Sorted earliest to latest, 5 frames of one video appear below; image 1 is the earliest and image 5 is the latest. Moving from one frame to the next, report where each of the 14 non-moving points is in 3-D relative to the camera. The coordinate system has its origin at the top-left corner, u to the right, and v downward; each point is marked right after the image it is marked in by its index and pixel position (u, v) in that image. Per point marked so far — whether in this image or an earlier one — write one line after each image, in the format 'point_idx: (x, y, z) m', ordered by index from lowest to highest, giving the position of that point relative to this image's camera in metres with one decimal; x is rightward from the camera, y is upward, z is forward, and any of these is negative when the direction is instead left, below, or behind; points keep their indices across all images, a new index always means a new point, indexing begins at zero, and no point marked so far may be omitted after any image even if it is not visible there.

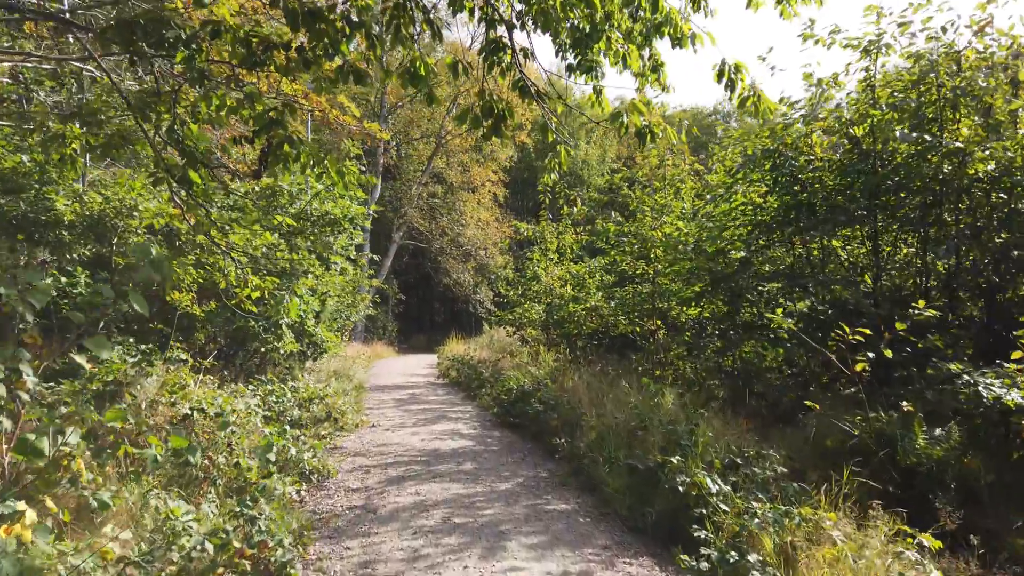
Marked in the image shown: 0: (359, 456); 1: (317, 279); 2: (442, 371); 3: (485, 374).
0: (-1.2, -1.3, +5.8) m
1: (-2.3, +0.1, +8.7) m
2: (-1.4, -1.7, +14.9) m
3: (-0.4, -1.2, +10.4) m
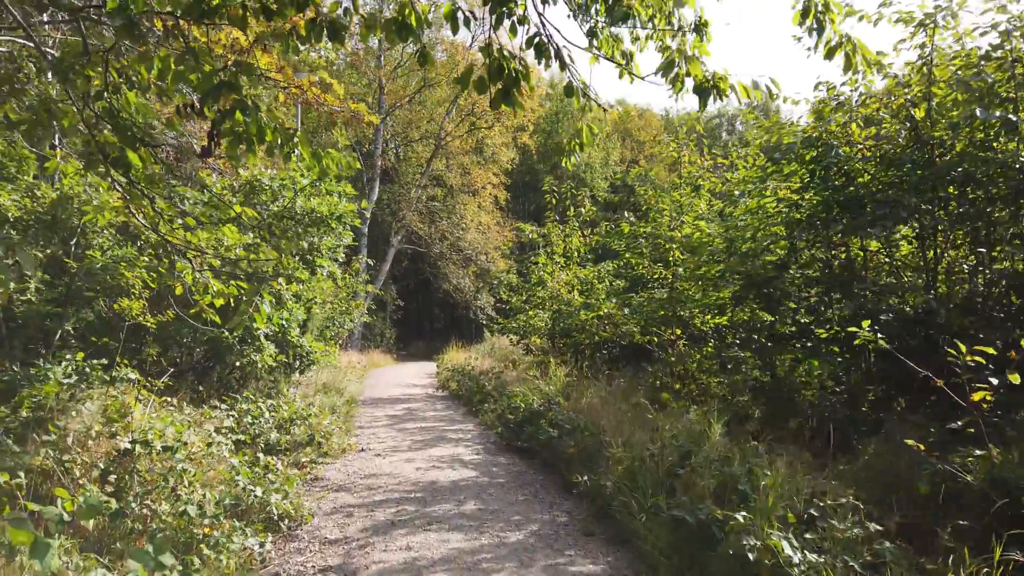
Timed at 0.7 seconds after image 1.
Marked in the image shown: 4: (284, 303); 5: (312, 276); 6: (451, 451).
0: (-1.2, -1.4, +4.9) m
1: (-2.3, +0.1, +7.9) m
2: (-1.3, -1.8, +14.1) m
3: (-0.3, -1.3, +9.6) m
4: (-2.4, -0.2, +7.6) m
5: (-2.2, +0.2, +7.9) m
6: (-0.5, -1.4, +6.4) m
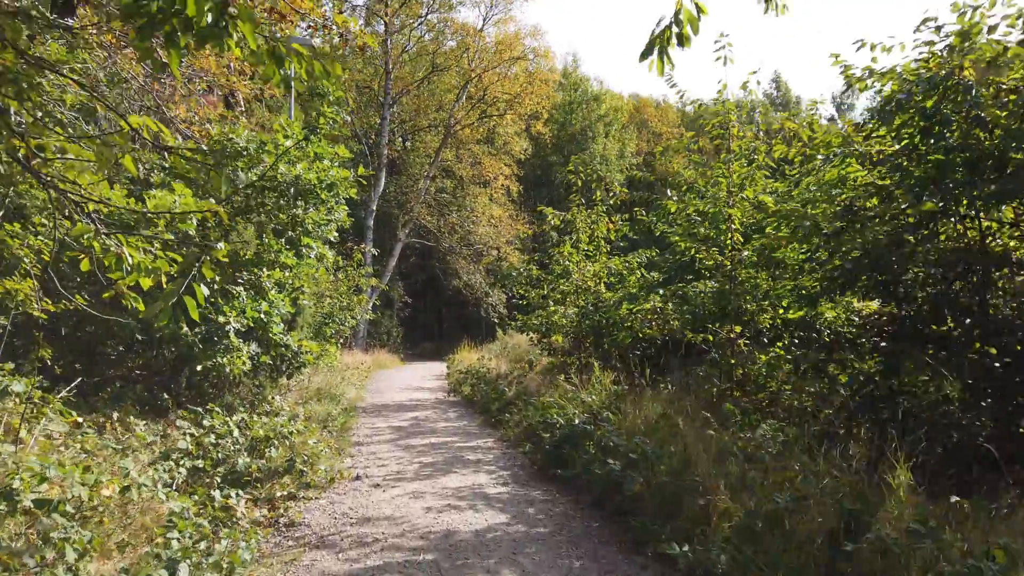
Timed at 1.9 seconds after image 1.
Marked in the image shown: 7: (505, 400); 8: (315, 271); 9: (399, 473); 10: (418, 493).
0: (-0.9, -1.3, +3.6) m
1: (-2.0, +0.2, +6.5) m
2: (-1.0, -1.7, +12.7) m
3: (0.0, -1.2, +8.2) m
4: (-2.1, 0.0, +6.2) m
5: (-1.9, +0.3, +6.5) m
6: (-0.3, -1.3, +5.0) m
7: (-0.1, -1.2, +8.1) m
8: (-2.0, +0.2, +7.2) m
9: (-0.8, -1.3, +5.3) m
10: (-0.6, -1.3, +4.6) m
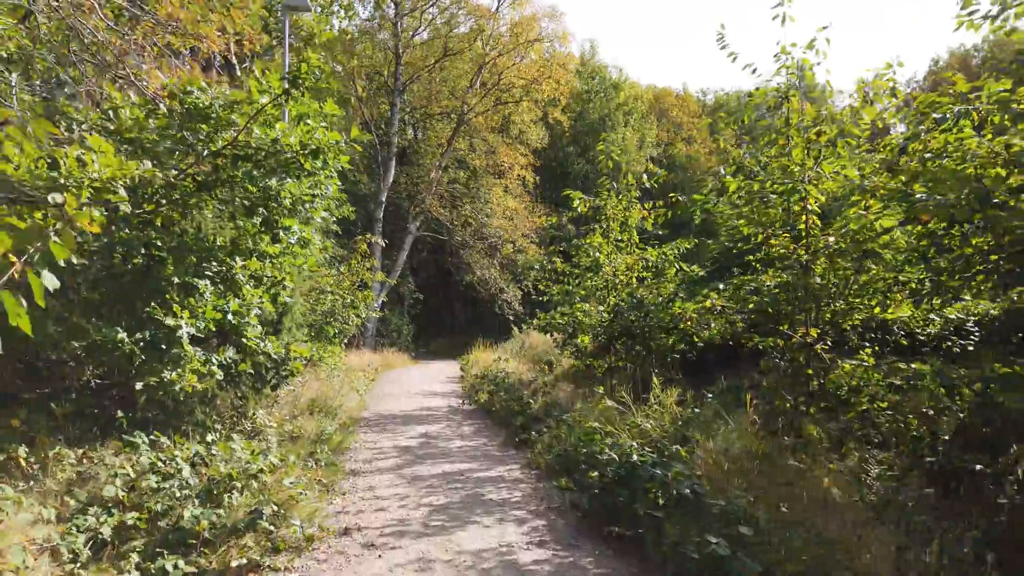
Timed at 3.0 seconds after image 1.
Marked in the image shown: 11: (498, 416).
0: (-0.8, -1.2, +2.3) m
1: (-1.8, +0.2, +5.3) m
2: (-0.7, -1.6, +11.5) m
3: (+0.2, -1.2, +7.0) m
4: (-1.9, 0.0, +5.0) m
5: (-1.7, +0.3, +5.3) m
6: (-0.1, -1.3, +3.8) m
7: (+0.2, -1.2, +6.9) m
8: (-1.7, +0.2, +6.0) m
9: (-0.6, -1.3, +4.1) m
10: (-0.4, -1.3, +3.4) m
11: (-0.1, -1.4, +7.9) m
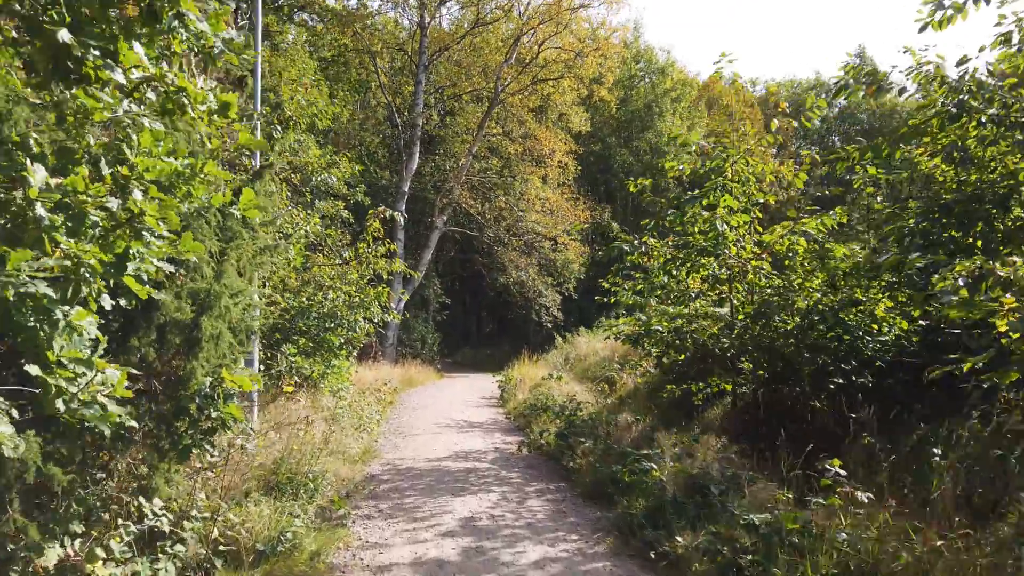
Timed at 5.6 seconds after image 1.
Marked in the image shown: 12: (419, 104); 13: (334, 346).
0: (-0.3, -1.1, -0.7) m
1: (-1.2, +0.4, +2.3) m
2: (+0.1, -1.6, +8.4) m
3: (+0.8, -1.0, +3.9) m
4: (-1.3, +0.1, +2.0) m
5: (-1.1, +0.5, +2.3) m
6: (+0.4, -1.1, +0.7) m
7: (+0.8, -1.1, +3.8) m
8: (-1.1, +0.3, +3.0) m
9: (-0.1, -1.2, +1.0) m
10: (+0.1, -1.1, +0.4) m
11: (+0.5, -1.3, +4.9) m
12: (-2.6, +5.1, +19.9) m
13: (-1.9, -0.6, +7.9) m
